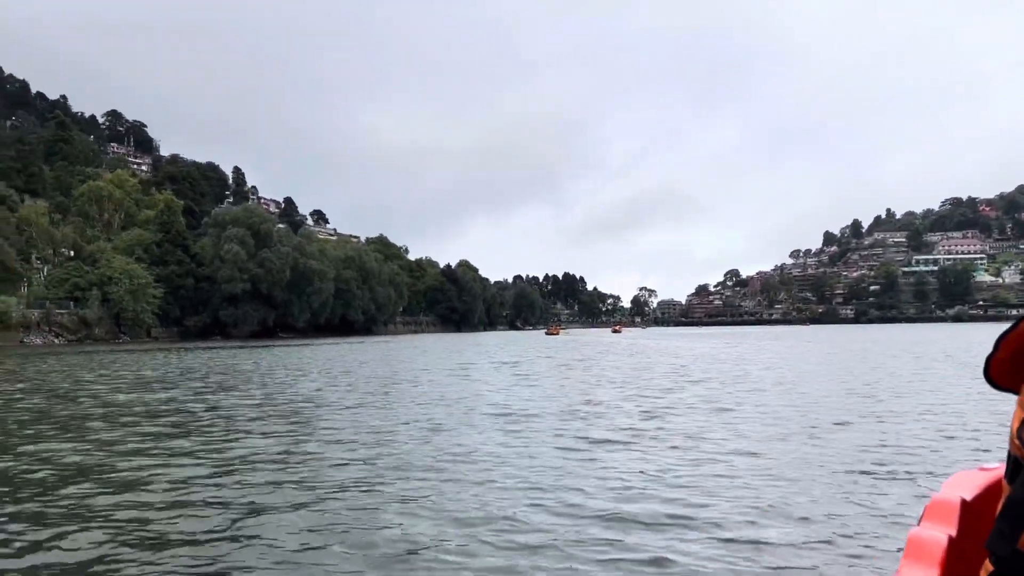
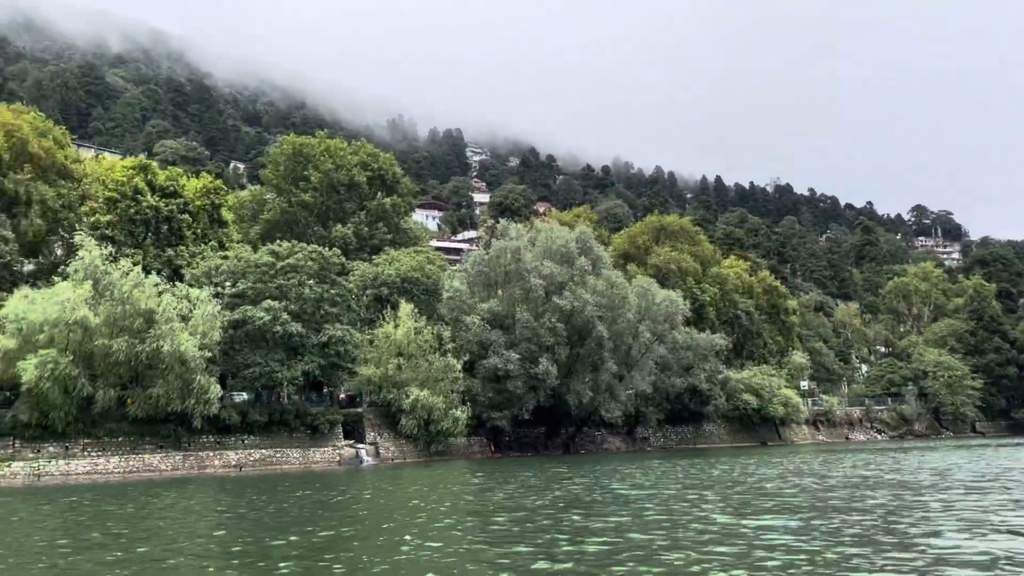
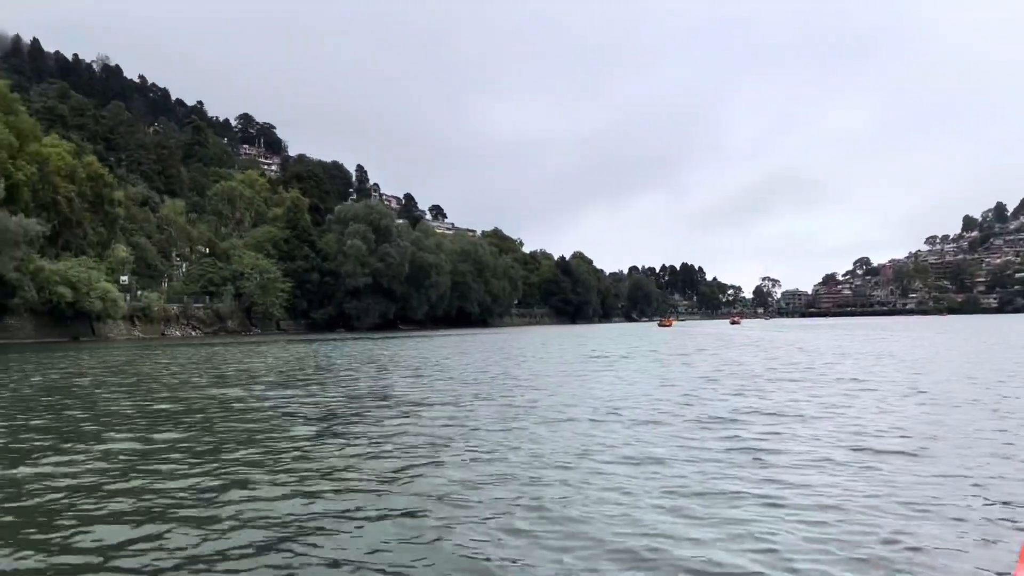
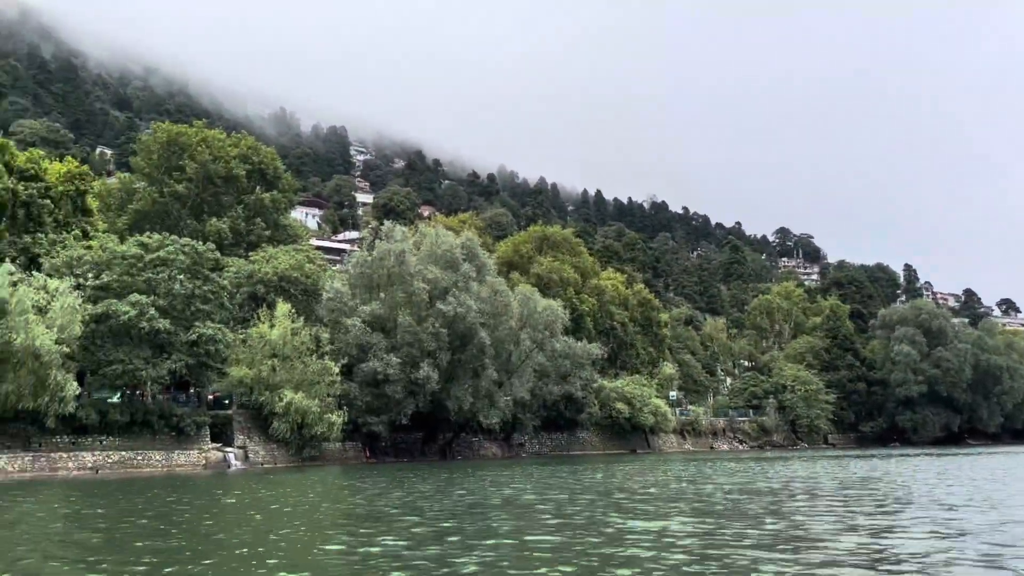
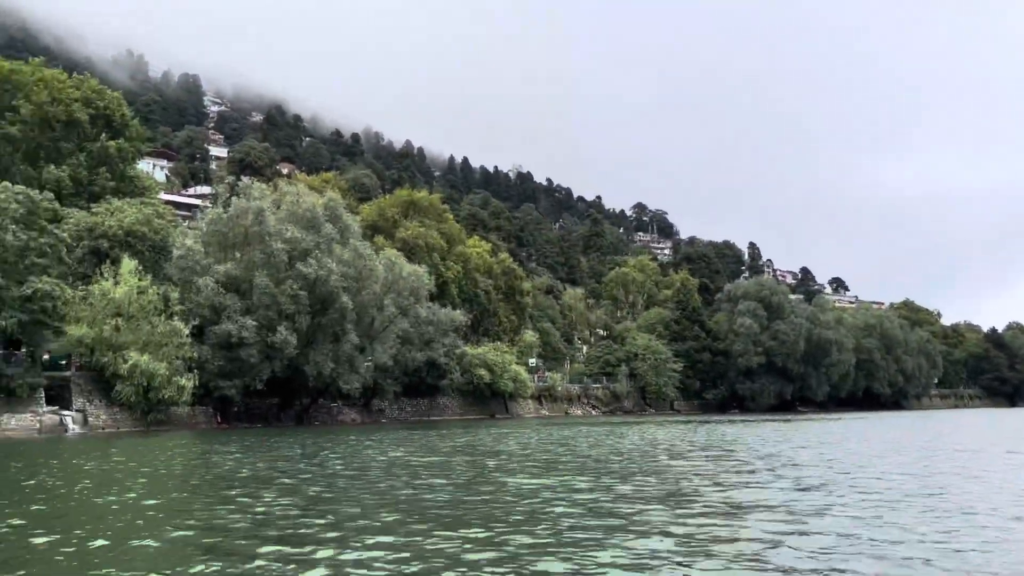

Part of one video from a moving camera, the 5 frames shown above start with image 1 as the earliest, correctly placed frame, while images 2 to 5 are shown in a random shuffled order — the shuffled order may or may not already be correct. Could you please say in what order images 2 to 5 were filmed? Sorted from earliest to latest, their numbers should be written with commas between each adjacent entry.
3, 5, 4, 2
